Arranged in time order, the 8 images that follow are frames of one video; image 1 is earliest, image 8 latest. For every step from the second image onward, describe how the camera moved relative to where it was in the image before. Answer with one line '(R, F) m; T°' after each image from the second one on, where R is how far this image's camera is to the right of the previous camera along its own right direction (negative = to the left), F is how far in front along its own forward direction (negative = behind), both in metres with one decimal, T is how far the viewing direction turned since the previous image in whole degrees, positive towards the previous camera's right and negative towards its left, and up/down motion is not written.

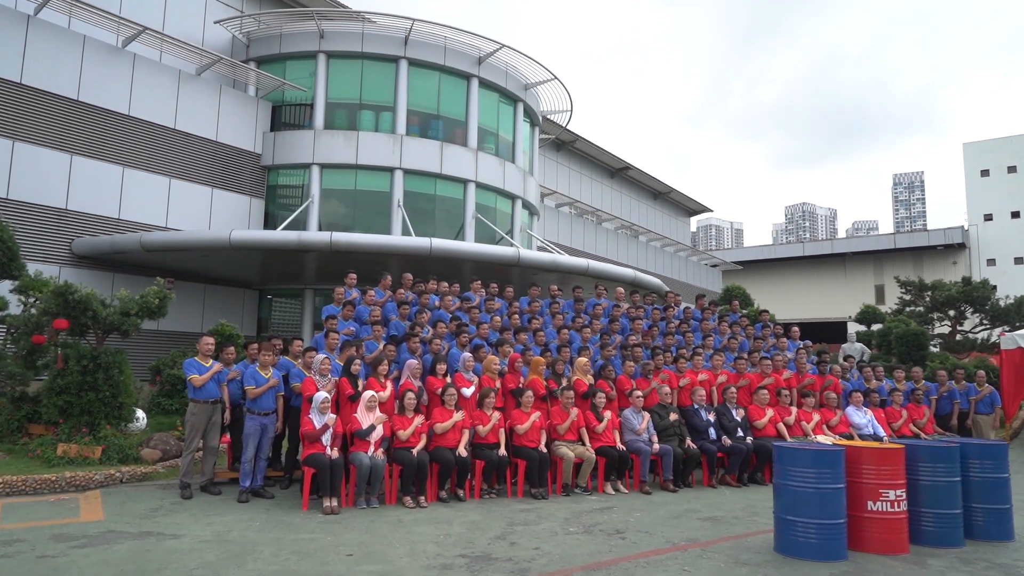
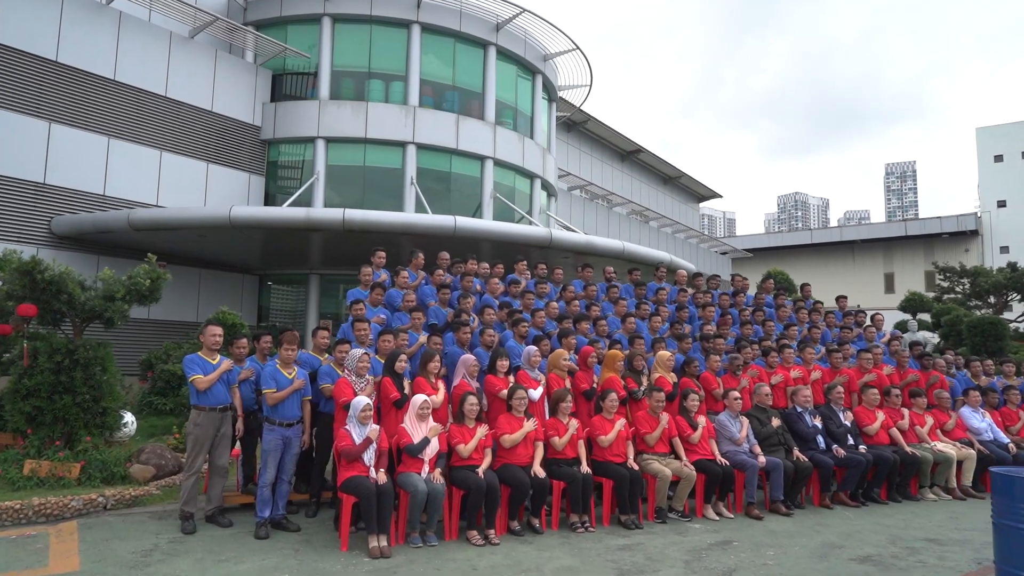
(-0.8, +1.6) m; +1°
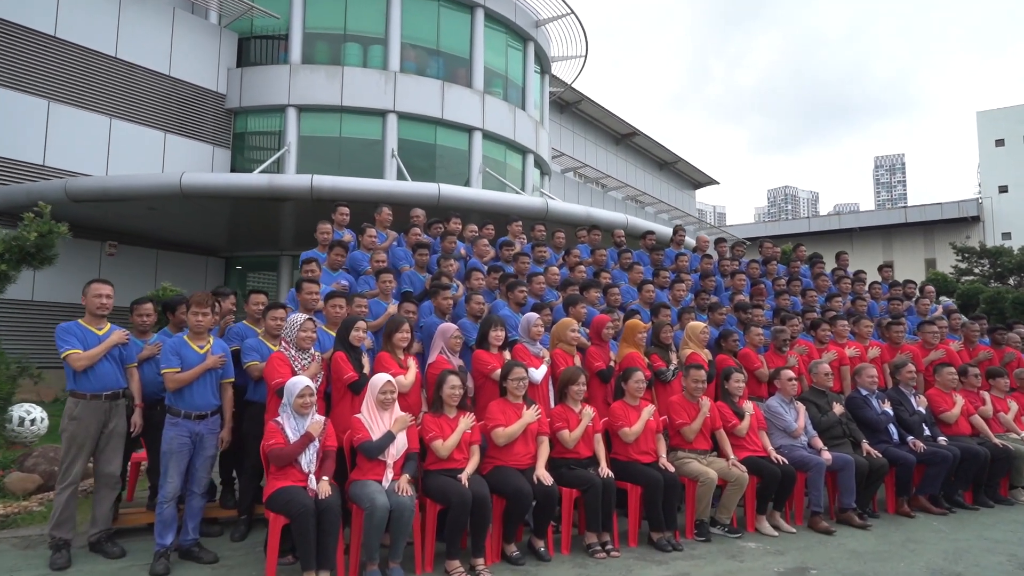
(0.0, +1.6) m; +1°
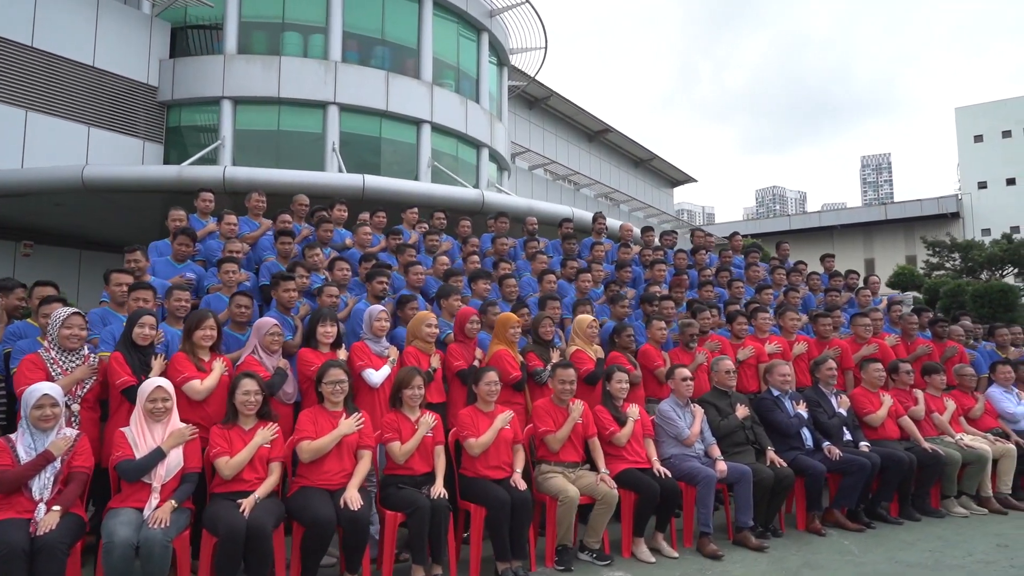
(+1.0, +0.7) m; +1°
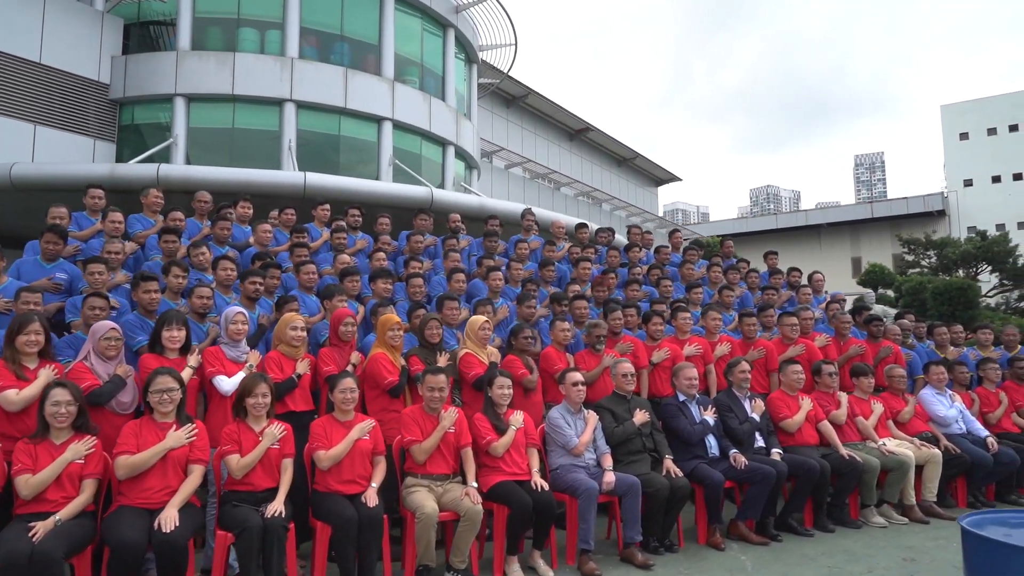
(+0.8, +0.3) m; 0°
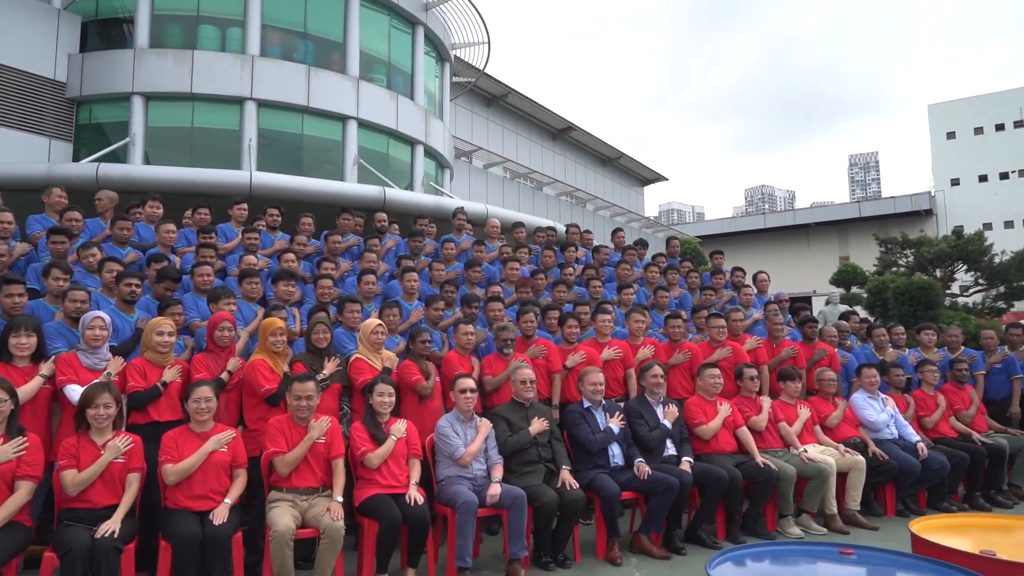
(+0.7, +0.2) m; 0°
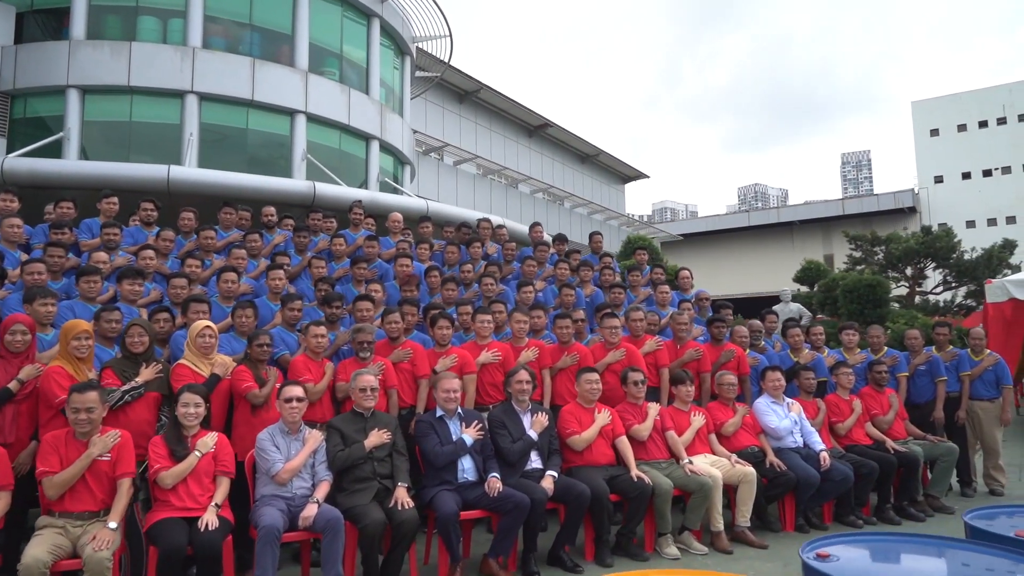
(+1.0, +0.4) m; 0°
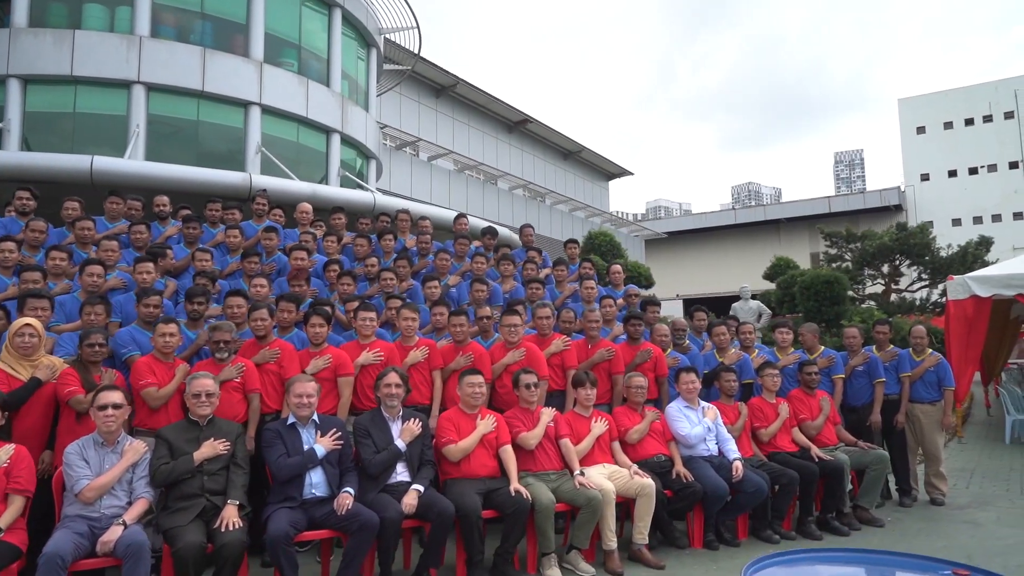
(+0.8, +0.5) m; 0°
